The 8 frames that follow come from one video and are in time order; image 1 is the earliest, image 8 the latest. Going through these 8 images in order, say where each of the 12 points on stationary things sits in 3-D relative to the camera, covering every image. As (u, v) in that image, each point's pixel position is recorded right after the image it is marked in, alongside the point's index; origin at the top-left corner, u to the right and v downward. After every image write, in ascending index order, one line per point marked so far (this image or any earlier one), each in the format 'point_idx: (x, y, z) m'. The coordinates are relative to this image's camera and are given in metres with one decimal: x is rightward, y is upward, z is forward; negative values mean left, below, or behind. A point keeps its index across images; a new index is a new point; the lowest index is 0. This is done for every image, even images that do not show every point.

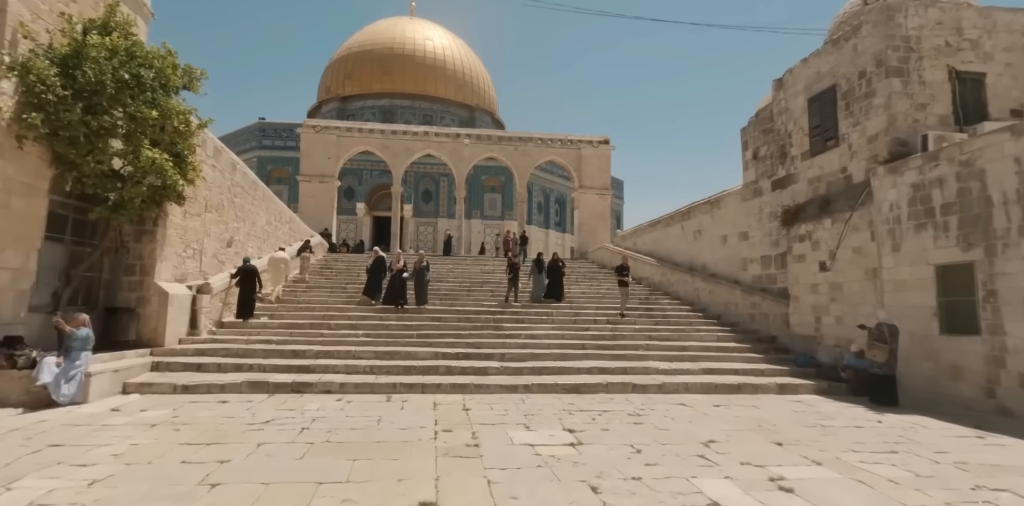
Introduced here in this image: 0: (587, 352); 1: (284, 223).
0: (+1.1, -1.4, +7.7) m
1: (-5.5, +0.7, +12.7) m
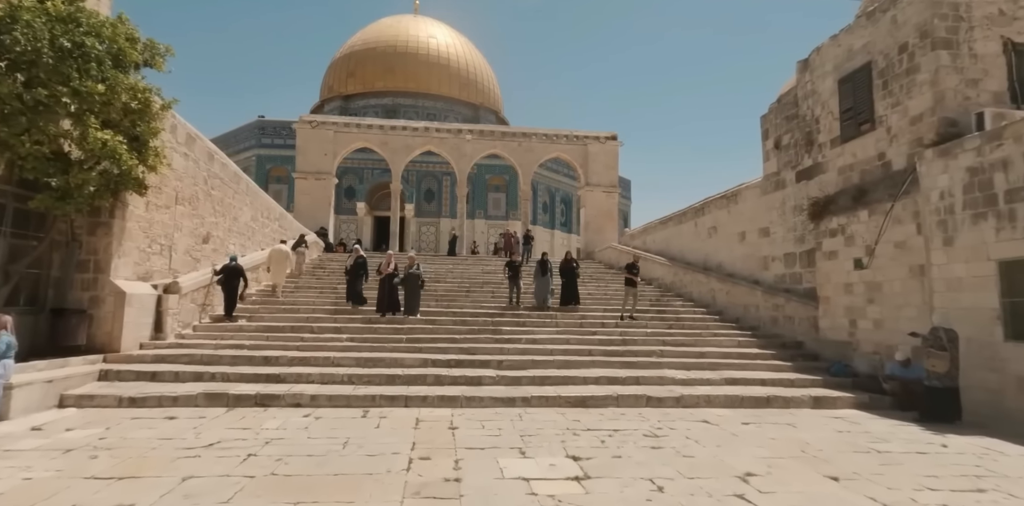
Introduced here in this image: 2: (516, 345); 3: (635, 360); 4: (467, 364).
0: (+1.1, -1.4, +6.9) m
1: (-5.4, +0.7, +12.1) m
2: (+0.1, -1.3, +7.4) m
3: (+1.6, -1.4, +6.9) m
4: (-0.5, -1.4, +6.5) m
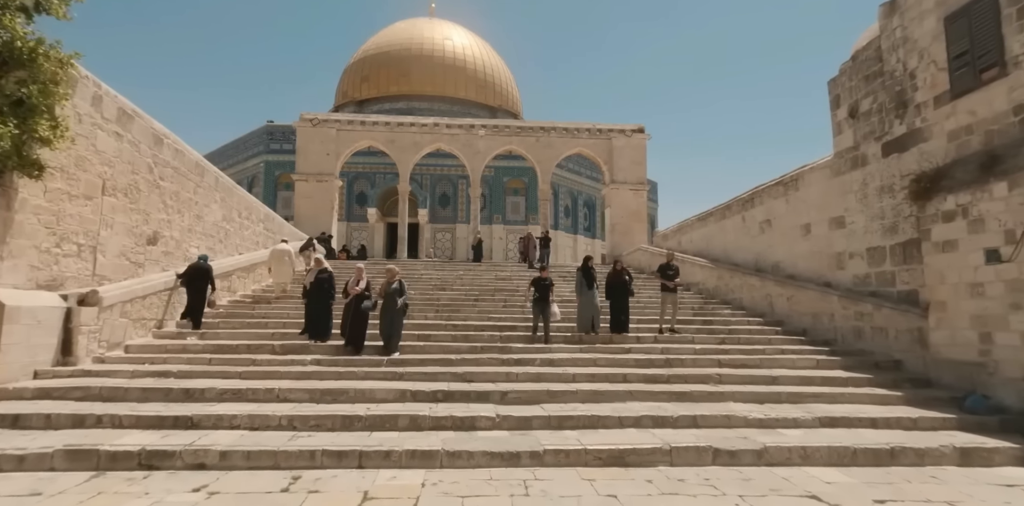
0: (+1.2, -1.3, +5.2) m
1: (-5.1, +0.6, +10.6) m
2: (+0.2, -1.2, +5.7) m
3: (+1.7, -1.3, +5.2) m
4: (-0.5, -1.3, +4.8) m
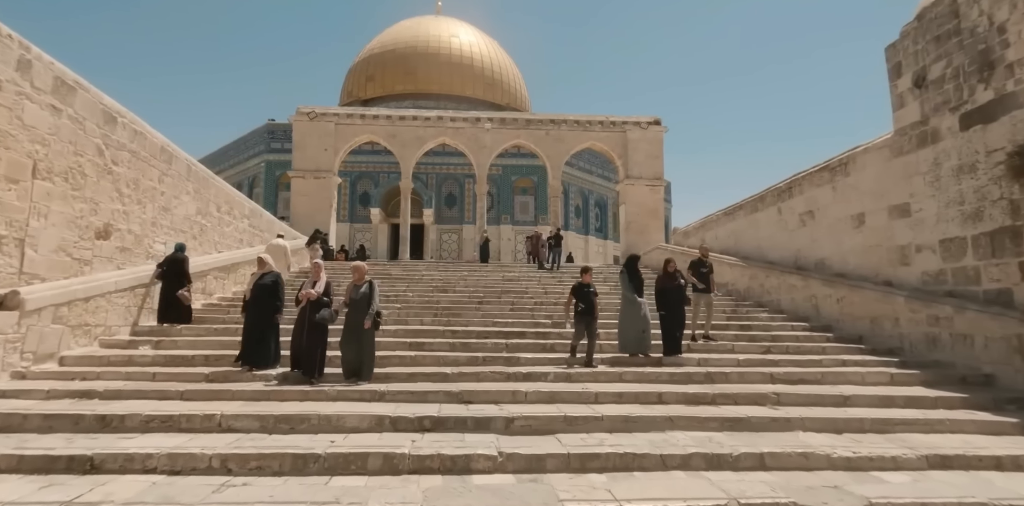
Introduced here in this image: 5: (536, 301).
0: (+1.2, -1.2, +4.1) m
1: (-5.0, +0.7, +9.7) m
2: (+0.2, -1.2, +4.6) m
3: (+1.8, -1.2, +4.1) m
4: (-0.4, -1.2, +3.8) m
5: (+0.4, -0.8, +8.9) m
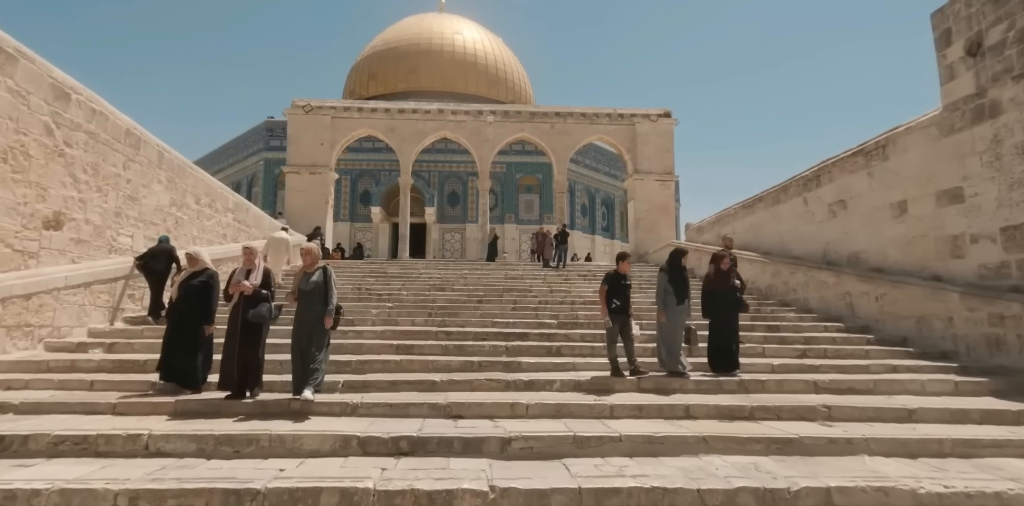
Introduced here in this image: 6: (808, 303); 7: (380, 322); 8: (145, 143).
0: (+1.2, -1.1, +3.4) m
1: (-5.0, +0.7, +9.0) m
2: (+0.2, -1.1, +3.9) m
3: (+1.8, -1.1, +3.4) m
4: (-0.4, -1.1, +3.1) m
5: (+0.4, -0.7, +8.2) m
6: (+4.3, -0.7, +7.7) m
7: (-1.6, -0.8, +6.5) m
8: (-4.7, +1.4, +6.8) m
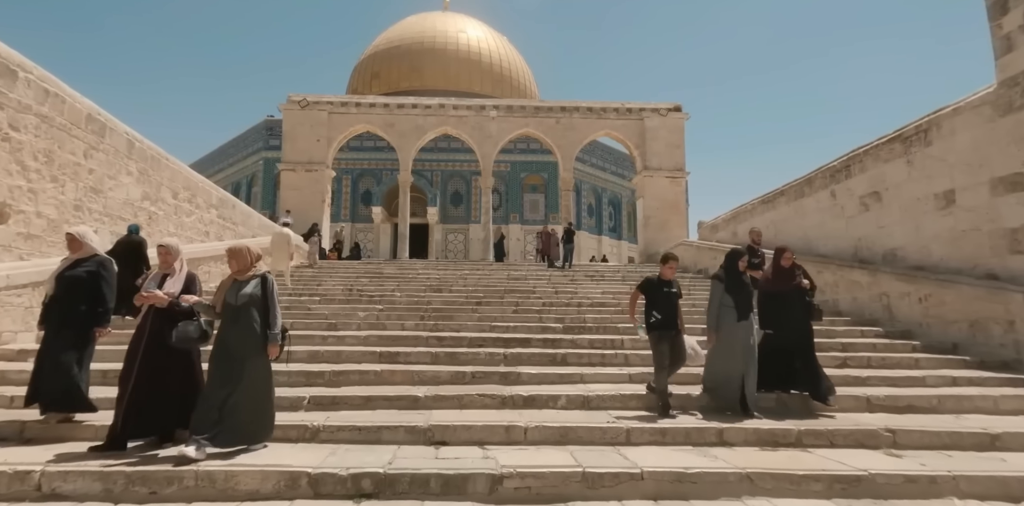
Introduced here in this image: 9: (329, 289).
0: (+1.2, -1.1, +2.7) m
1: (-4.9, +0.7, +8.5) m
2: (+0.2, -1.0, +3.3) m
3: (+1.7, -1.1, +2.7) m
4: (-0.5, -1.1, +2.4) m
5: (+0.5, -0.7, +7.5) m
6: (+4.3, -0.7, +7.0) m
7: (-1.6, -0.8, +5.8) m
8: (-4.7, +1.4, +6.3) m
9: (-2.9, -0.6, +8.4) m
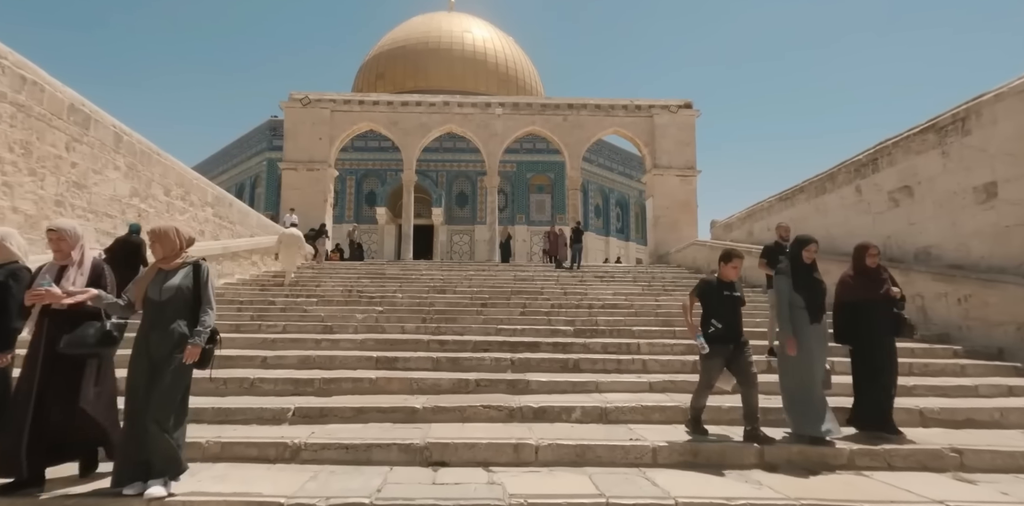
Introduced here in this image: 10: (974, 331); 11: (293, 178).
0: (+1.2, -1.0, +2.3) m
1: (-4.8, +0.7, +8.1) m
2: (+0.3, -1.0, +2.9) m
3: (+1.8, -1.0, +2.3) m
4: (-0.4, -1.0, +2.1) m
5: (+0.5, -0.7, +7.1) m
6: (+4.4, -0.7, +6.6) m
7: (-1.5, -0.8, +5.5) m
8: (-4.7, +1.5, +5.9) m
9: (-2.8, -0.6, +8.1) m
10: (+4.6, -0.8, +5.2) m
11: (-6.0, +2.1, +14.6) m
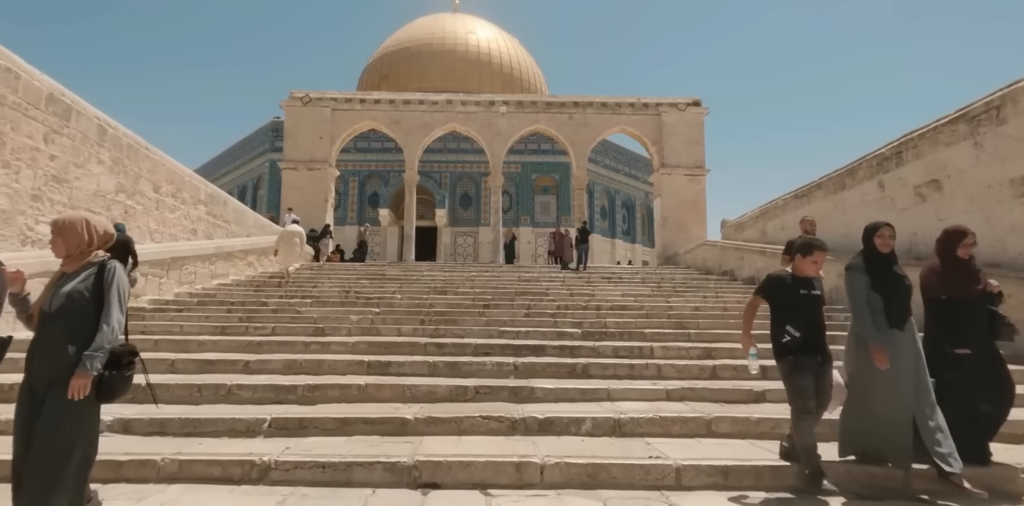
0: (+1.2, -1.0, +2.0) m
1: (-4.8, +0.8, +7.9) m
2: (+0.3, -0.9, +2.5) m
3: (+1.8, -1.0, +1.9) m
4: (-0.4, -1.0, +1.7) m
5: (+0.6, -0.7, +6.8) m
6: (+4.4, -0.6, +6.2) m
7: (-1.5, -0.8, +5.1) m
8: (-4.6, +1.5, +5.7) m
9: (-2.8, -0.6, +7.7) m
10: (+4.6, -0.7, +4.9) m
11: (-5.9, +2.0, +14.3) m
